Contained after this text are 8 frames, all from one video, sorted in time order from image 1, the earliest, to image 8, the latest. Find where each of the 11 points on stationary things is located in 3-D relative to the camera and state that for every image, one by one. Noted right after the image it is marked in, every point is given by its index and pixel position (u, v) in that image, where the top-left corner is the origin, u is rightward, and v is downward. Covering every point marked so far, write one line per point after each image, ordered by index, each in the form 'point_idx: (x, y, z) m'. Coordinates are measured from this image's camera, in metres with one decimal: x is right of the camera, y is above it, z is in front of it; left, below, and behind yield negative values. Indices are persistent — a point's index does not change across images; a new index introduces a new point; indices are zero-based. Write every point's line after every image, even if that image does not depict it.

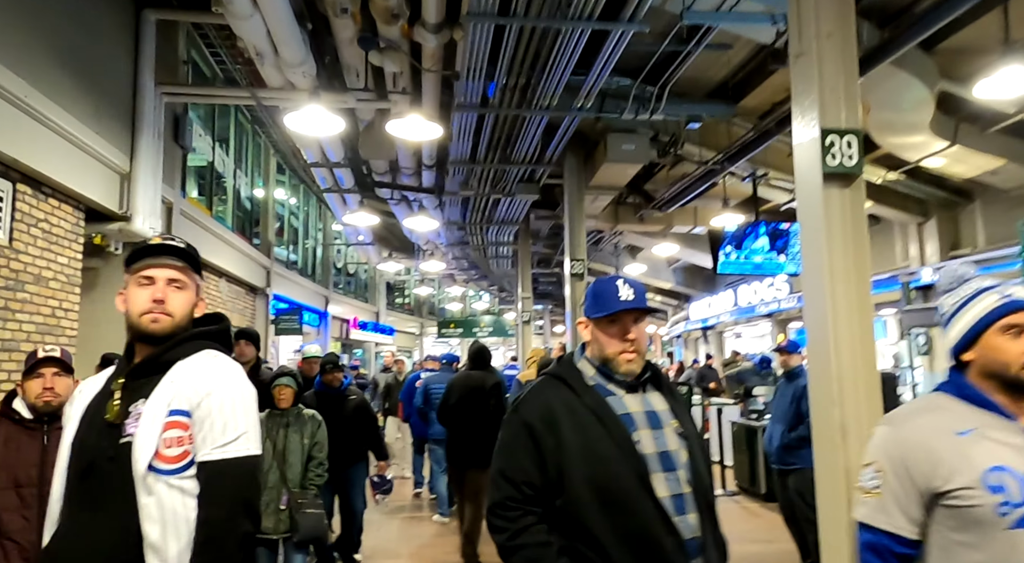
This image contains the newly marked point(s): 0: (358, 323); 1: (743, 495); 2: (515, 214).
0: (-4.2, -1.2, +19.7) m
1: (+2.9, -2.6, +8.9) m
2: (+0.1, +1.2, +12.2) m
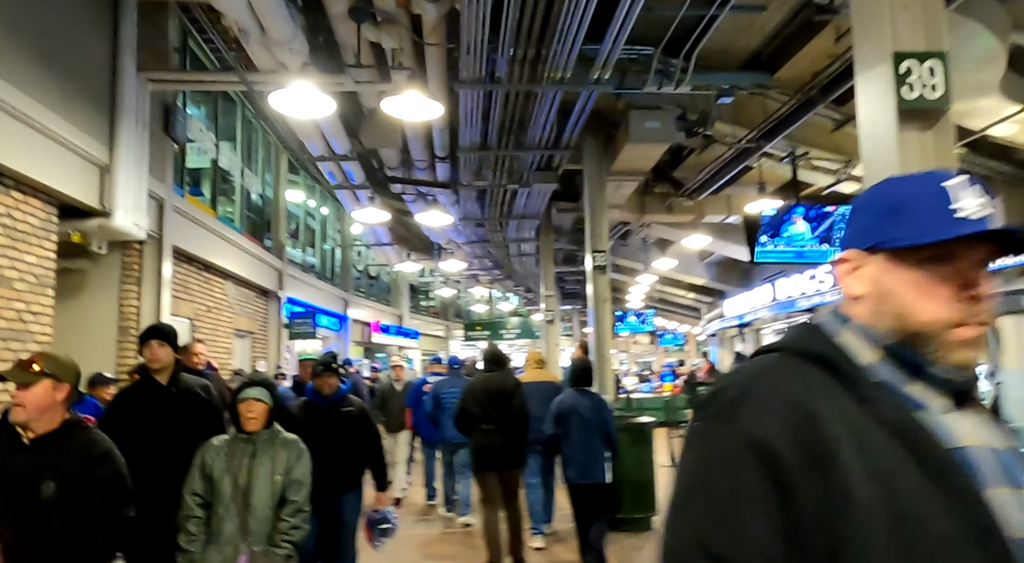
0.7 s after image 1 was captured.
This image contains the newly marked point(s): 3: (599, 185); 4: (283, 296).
0: (-3.6, -1.2, +19.2) m
1: (+3.1, -2.5, +8.1) m
2: (+0.4, +1.3, +11.6) m
3: (+1.0, +1.2, +8.5) m
4: (-4.0, -0.2, +12.6) m
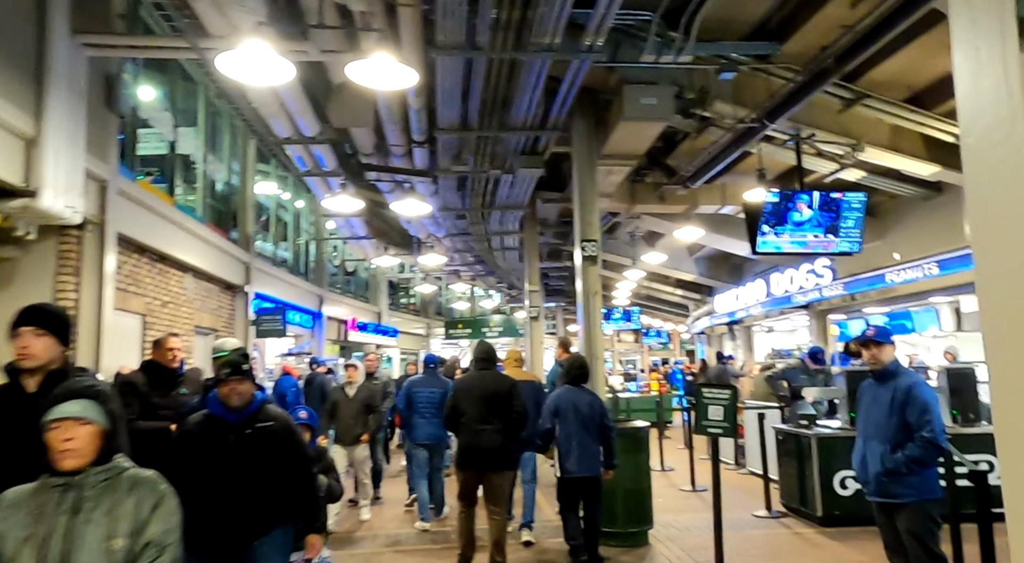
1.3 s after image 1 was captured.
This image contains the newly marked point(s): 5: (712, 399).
0: (-4.0, -1.1, +18.5) m
1: (+2.9, -2.4, +7.5) m
2: (+0.1, +1.3, +10.9) m
3: (+0.8, +1.2, +7.8) m
4: (-4.3, -0.2, +11.9) m
5: (+1.6, -0.9, +5.5) m
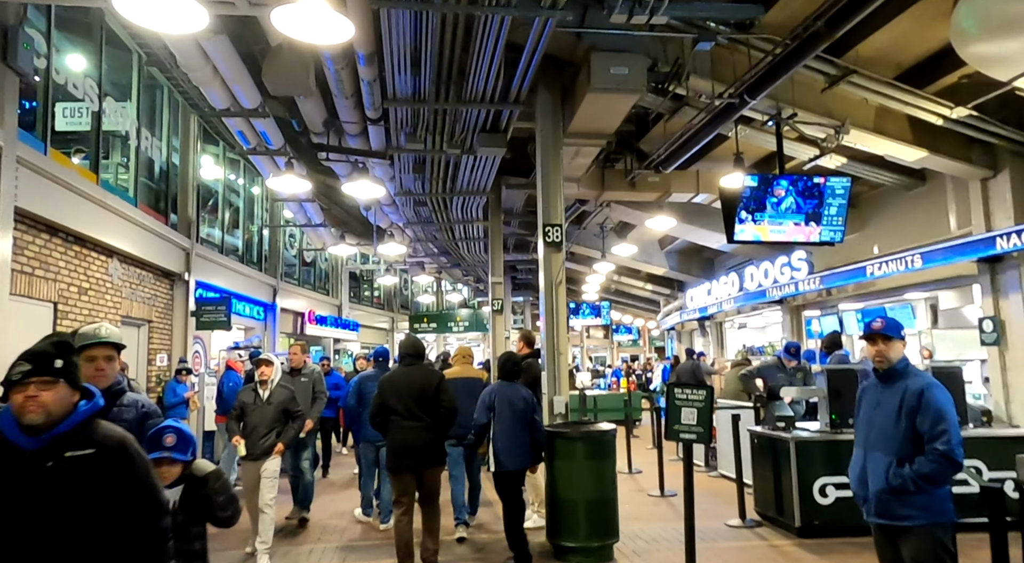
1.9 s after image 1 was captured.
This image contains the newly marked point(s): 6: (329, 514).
0: (-4.9, -0.9, +17.6) m
1: (+2.5, -2.4, +6.9) m
2: (-0.4, +1.5, +10.2) m
3: (+0.4, +1.3, +7.2) m
4: (-4.9, 0.0, +11.0) m
5: (+1.2, -0.8, +4.9) m
6: (-2.0, -2.5, +7.7) m
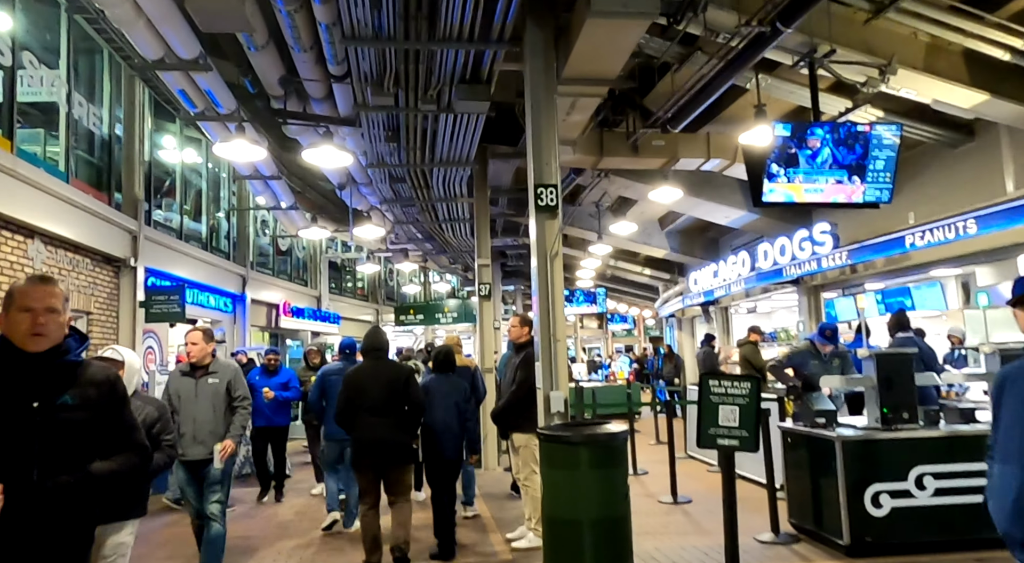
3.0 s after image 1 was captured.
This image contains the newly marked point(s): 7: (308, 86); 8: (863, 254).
0: (-5.1, -0.6, +16.4) m
1: (+2.4, -2.1, +5.8) m
2: (-0.6, +1.7, +9.1) m
3: (+0.3, +1.6, +6.0) m
4: (-5.1, +0.2, +9.8) m
5: (+1.1, -0.6, +3.8) m
6: (-2.0, -2.3, +6.6) m
7: (-2.3, +2.2, +8.2) m
8: (+4.1, +0.3, +8.3) m
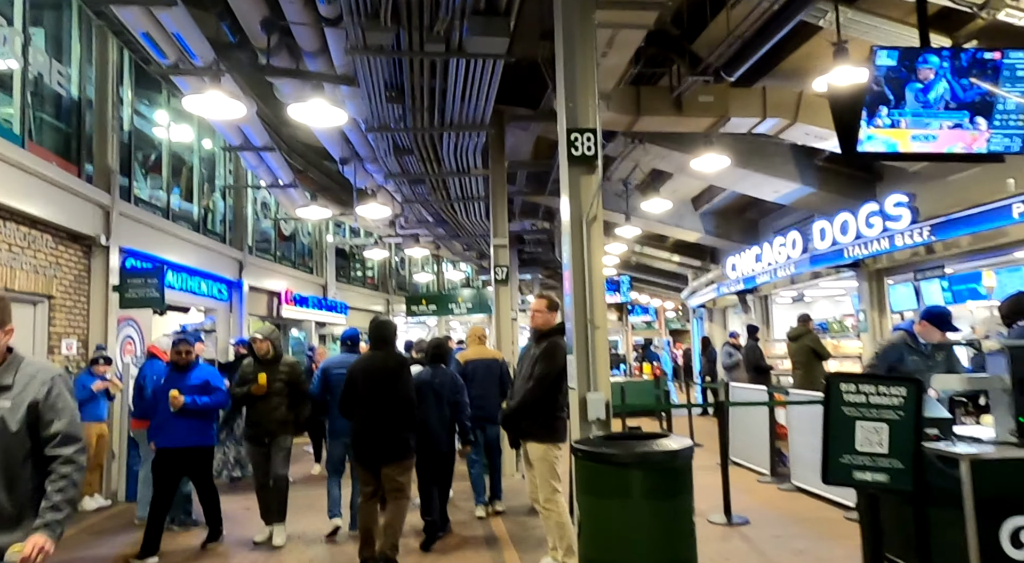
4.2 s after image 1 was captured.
0: (-4.7, -0.4, +15.4) m
1: (+2.6, -1.9, +4.6) m
2: (-0.4, +1.9, +7.9) m
3: (+0.4, +1.7, +4.8) m
4: (-4.8, +0.4, +8.7) m
5: (+1.2, -0.4, +2.6) m
6: (-1.9, -2.1, +5.4) m
7: (-2.1, +2.4, +7.0) m
8: (+4.3, +0.5, +7.1) m
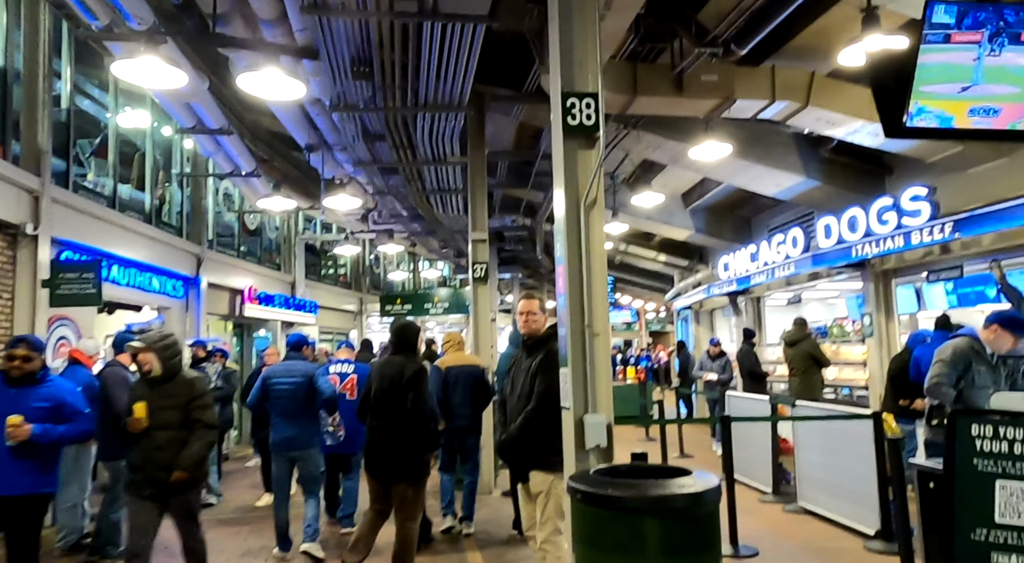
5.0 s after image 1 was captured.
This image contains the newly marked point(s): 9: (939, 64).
0: (-5.1, -0.3, +14.4) m
1: (+2.4, -1.9, +3.9) m
2: (-0.5, +2.0, +7.1) m
3: (+0.4, +1.8, +4.0) m
4: (-5.0, +0.5, +7.8) m
5: (+1.2, -0.4, +1.9) m
6: (-2.0, -2.1, +4.6) m
7: (-2.3, +2.5, +6.2) m
8: (+4.1, +0.5, +6.4) m
9: (+2.2, +1.2, +3.8) m
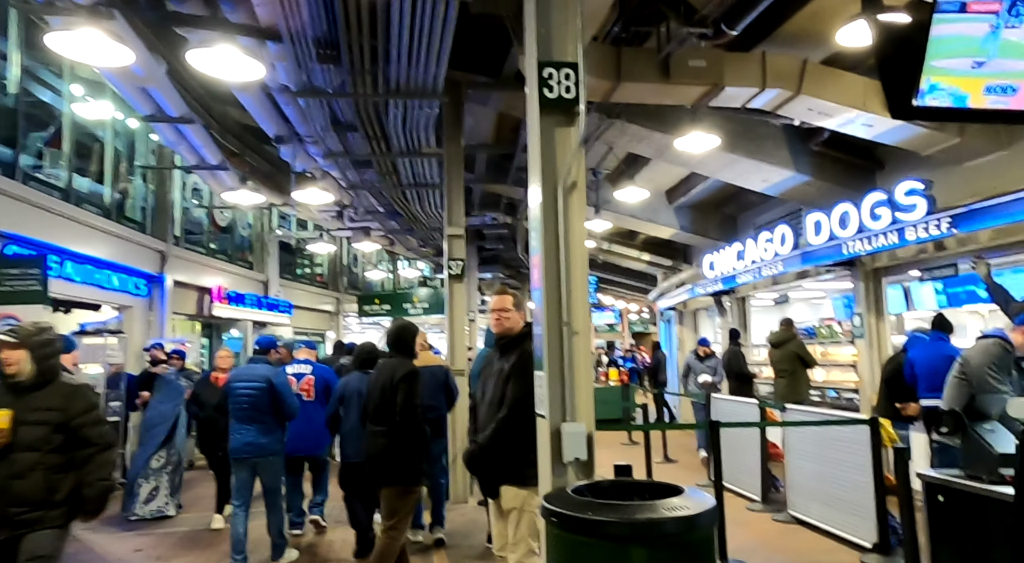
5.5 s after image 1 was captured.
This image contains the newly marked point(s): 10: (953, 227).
0: (-5.5, -0.3, +13.9) m
1: (+2.3, -1.9, +3.5) m
2: (-0.7, +2.0, +6.6) m
3: (+0.2, +1.8, +3.6) m
4: (-5.3, +0.5, +7.2) m
5: (+1.1, -0.4, +1.5) m
6: (-2.2, -2.0, +4.1) m
7: (-2.5, +2.5, +5.7) m
8: (+3.9, +0.5, +6.1) m
9: (+2.1, +1.2, +3.5) m
10: (+3.9, +0.5, +6.3) m
